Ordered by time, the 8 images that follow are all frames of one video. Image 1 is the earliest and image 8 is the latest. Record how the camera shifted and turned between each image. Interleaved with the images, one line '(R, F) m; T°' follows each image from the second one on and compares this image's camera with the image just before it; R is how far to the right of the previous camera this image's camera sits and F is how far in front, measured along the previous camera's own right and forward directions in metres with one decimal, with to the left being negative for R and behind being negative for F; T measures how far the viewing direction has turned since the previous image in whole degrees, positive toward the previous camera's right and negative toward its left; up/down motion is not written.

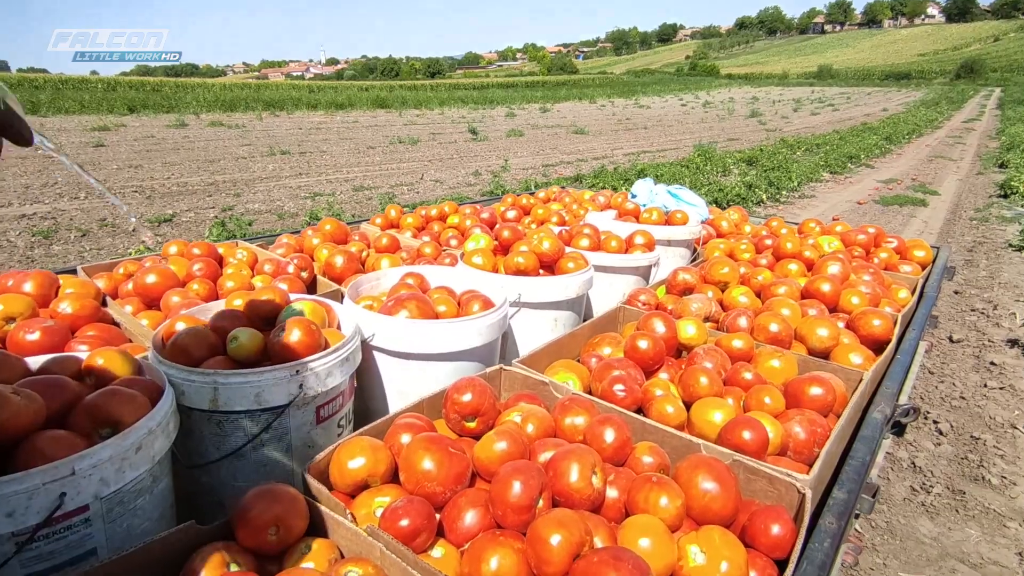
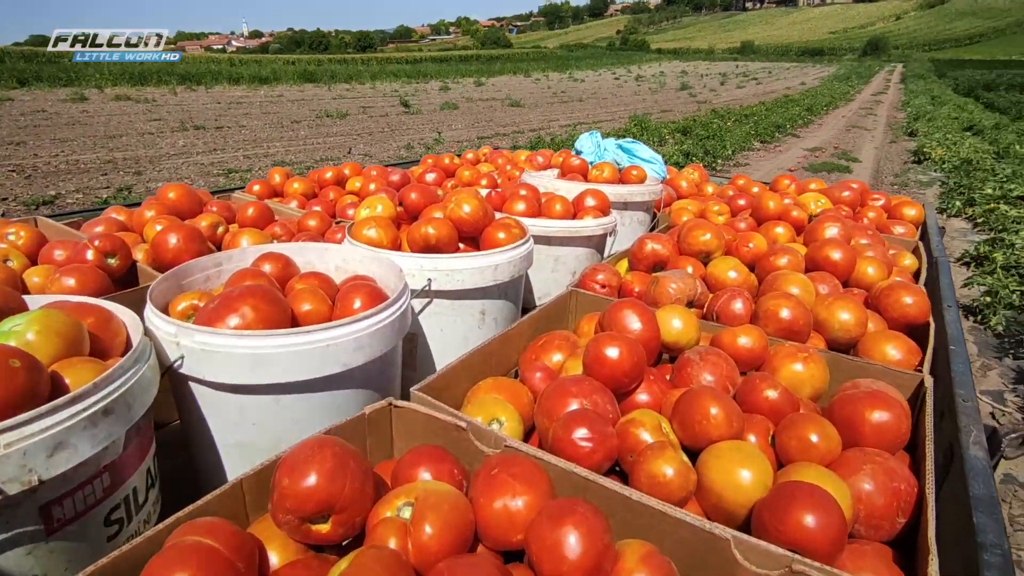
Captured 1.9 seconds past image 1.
(+0.2, +1.3) m; +5°
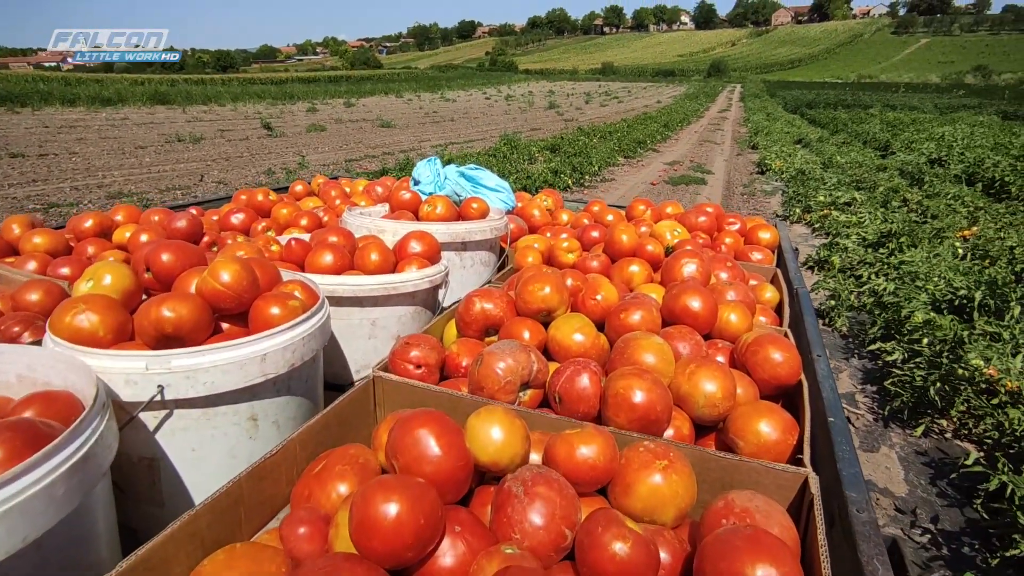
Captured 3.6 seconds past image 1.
(+0.4, +0.7) m; +11°
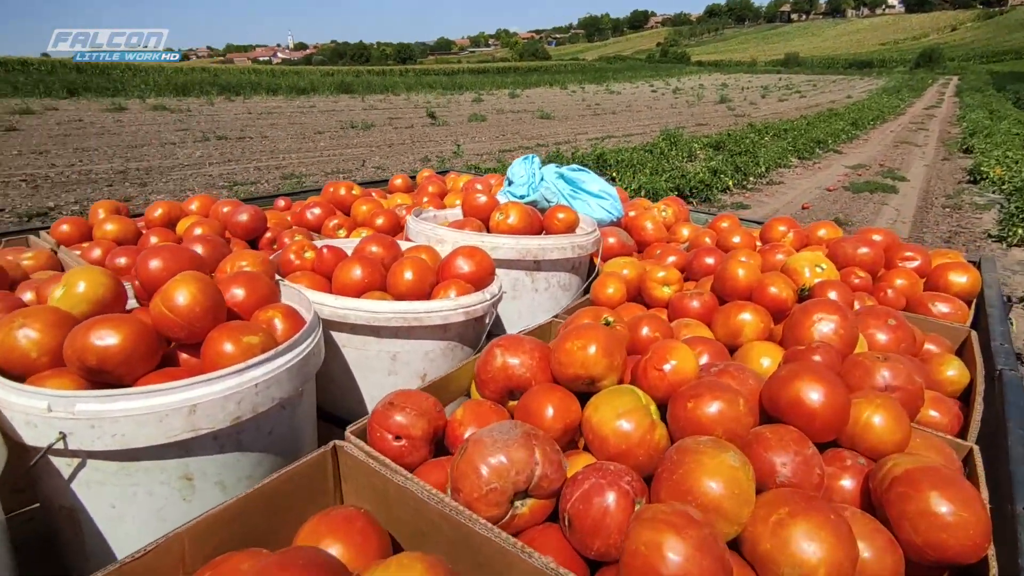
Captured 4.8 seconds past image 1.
(+0.4, +0.8) m; -14°
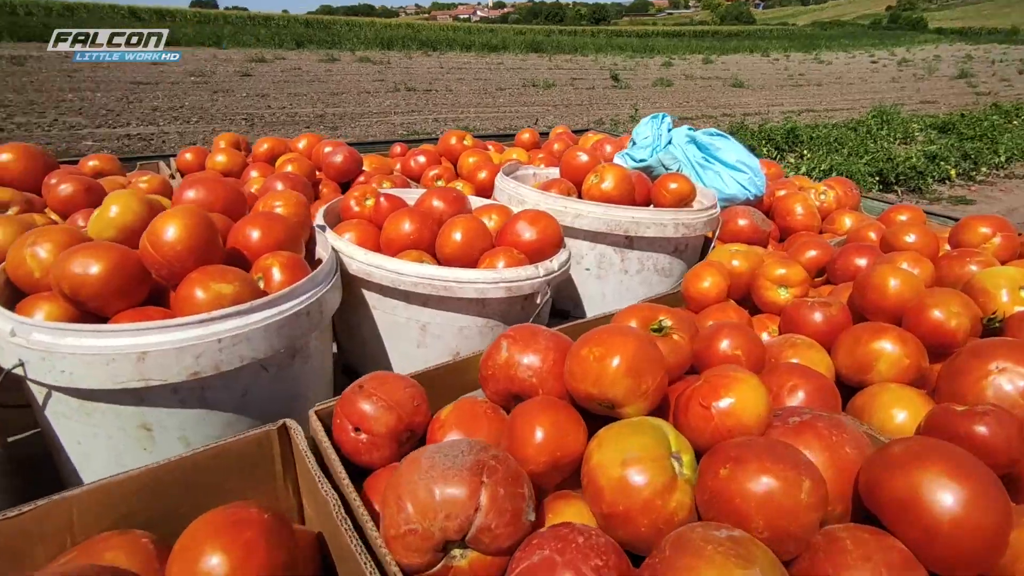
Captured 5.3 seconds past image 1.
(+0.4, +0.5) m; -15°
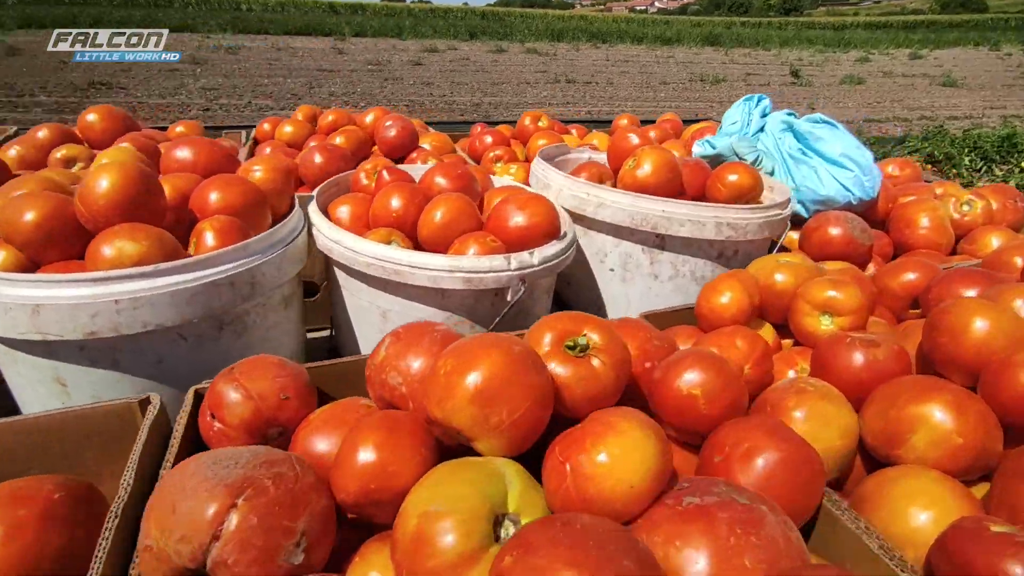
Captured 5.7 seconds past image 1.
(+0.6, +0.4) m; -14°
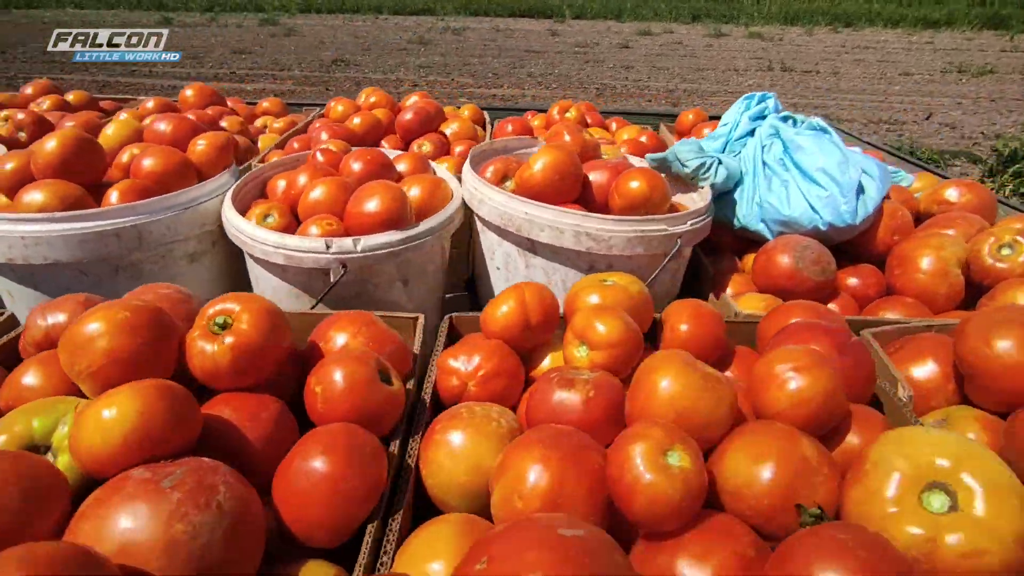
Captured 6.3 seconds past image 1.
(+1.3, +0.2) m; -18°
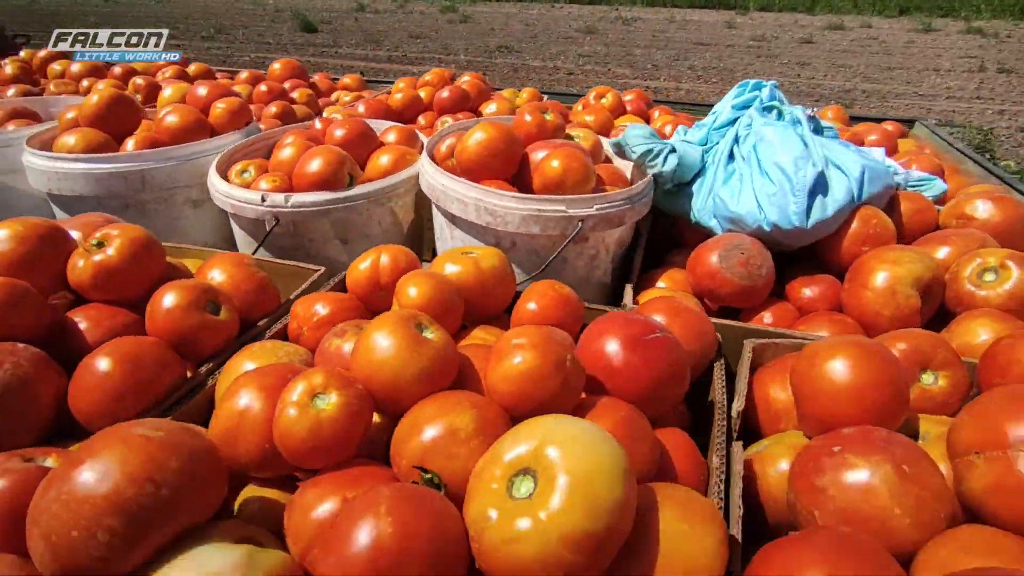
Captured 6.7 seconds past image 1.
(+1.0, +0.1) m; -15°
